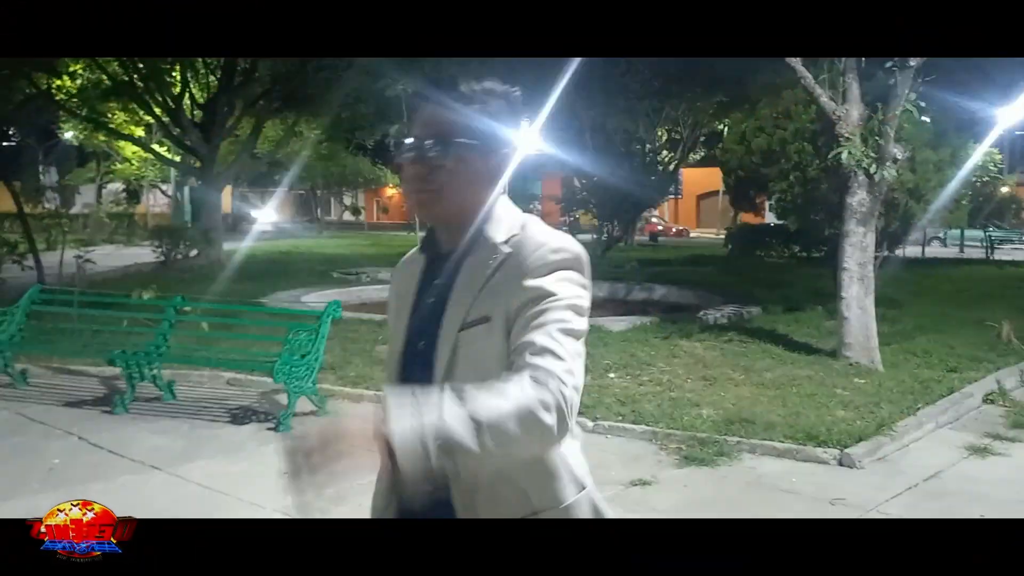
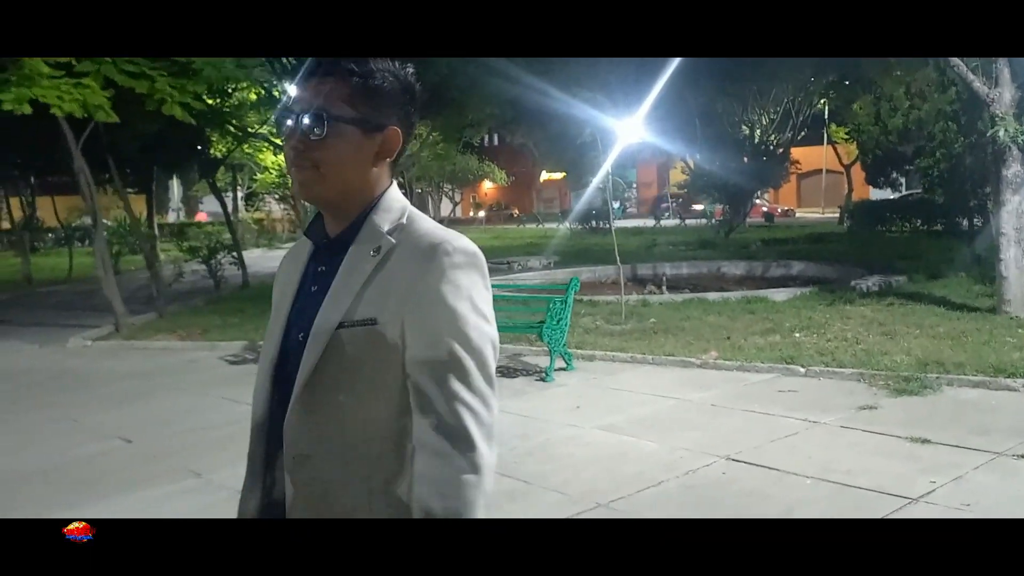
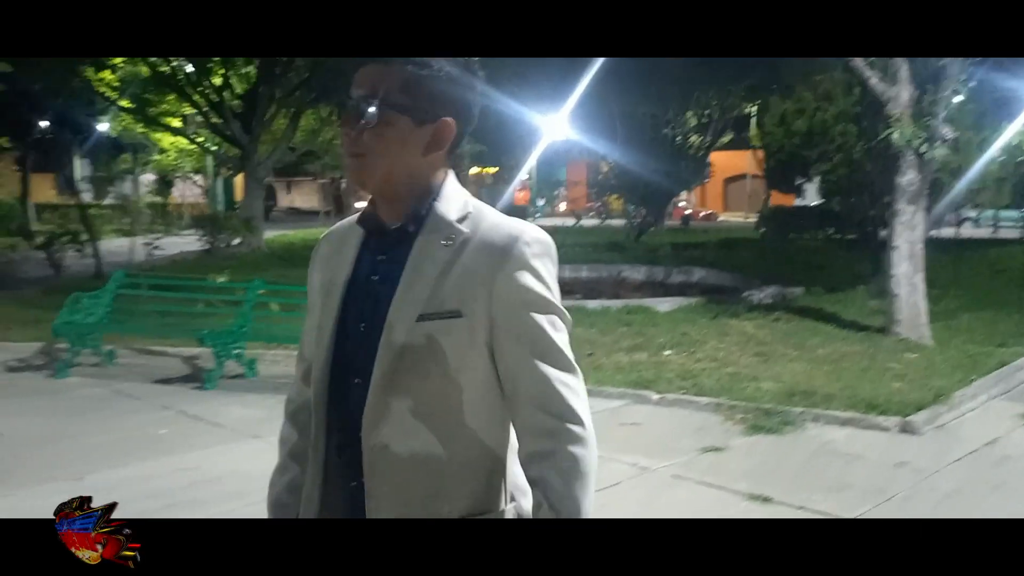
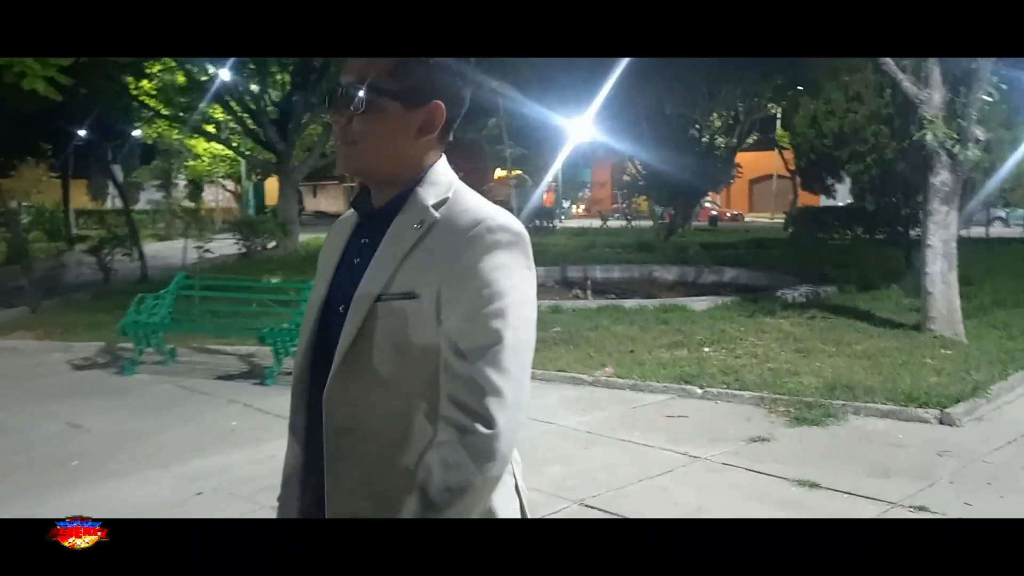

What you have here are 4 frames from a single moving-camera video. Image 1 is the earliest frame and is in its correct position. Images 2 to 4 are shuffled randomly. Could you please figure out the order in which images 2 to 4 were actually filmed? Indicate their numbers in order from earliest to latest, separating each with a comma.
3, 4, 2
